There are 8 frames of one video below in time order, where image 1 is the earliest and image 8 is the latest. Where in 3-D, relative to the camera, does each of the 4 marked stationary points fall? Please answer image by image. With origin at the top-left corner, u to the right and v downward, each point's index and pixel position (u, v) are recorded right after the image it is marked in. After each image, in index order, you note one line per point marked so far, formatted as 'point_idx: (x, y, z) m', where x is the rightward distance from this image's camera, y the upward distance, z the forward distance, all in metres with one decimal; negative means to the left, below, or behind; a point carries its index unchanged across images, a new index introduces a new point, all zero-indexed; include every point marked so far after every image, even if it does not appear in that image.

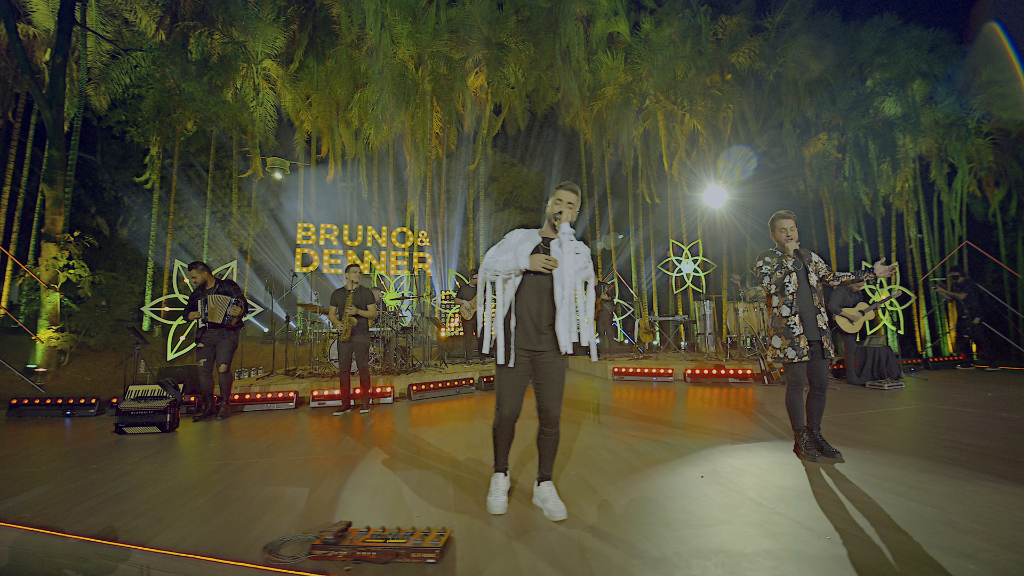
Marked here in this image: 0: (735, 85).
0: (+6.5, +5.8, +13.2) m
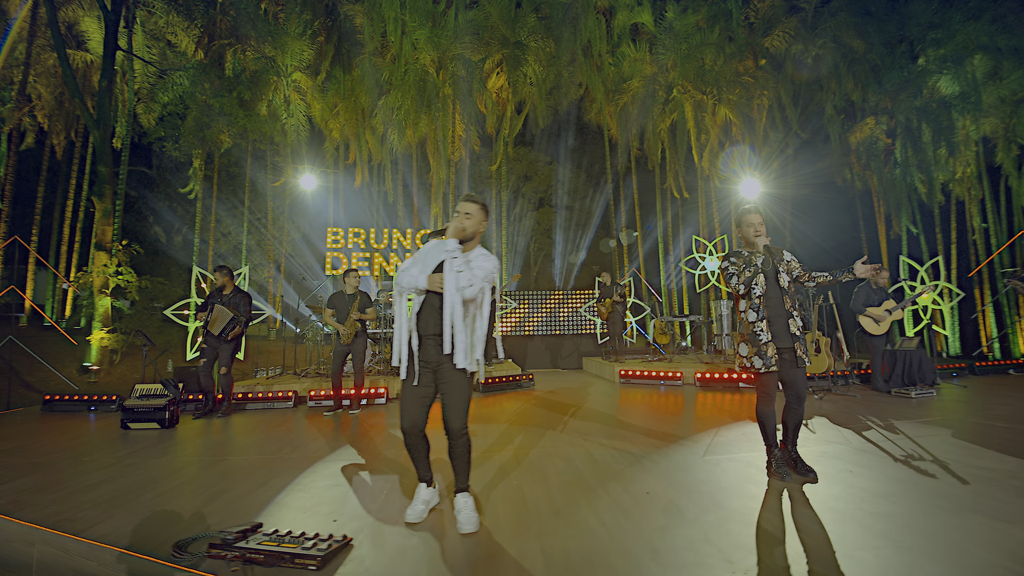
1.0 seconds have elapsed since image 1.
0: (+7.0, +5.8, +12.4) m
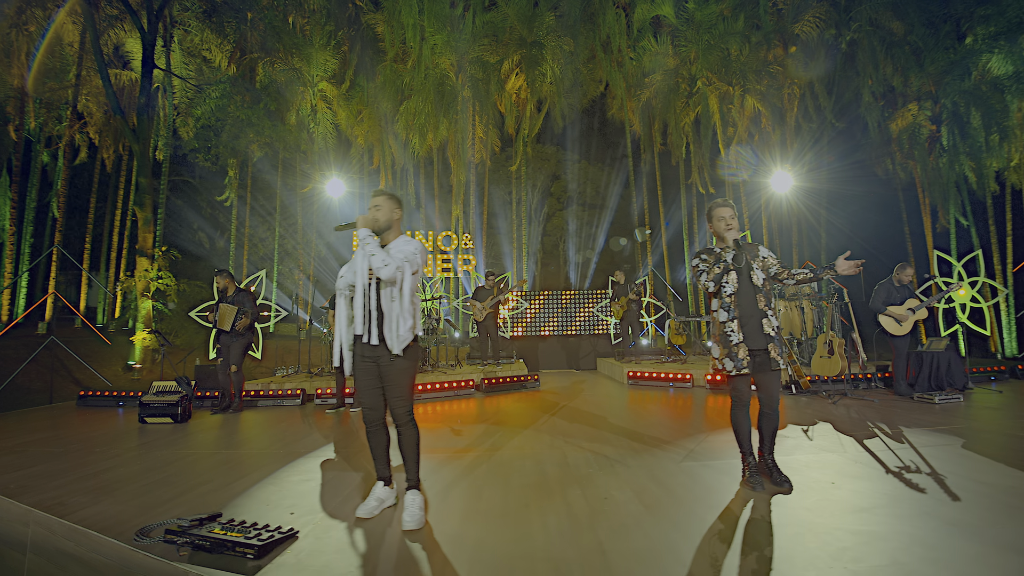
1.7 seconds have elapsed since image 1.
0: (+7.5, +5.9, +11.8) m
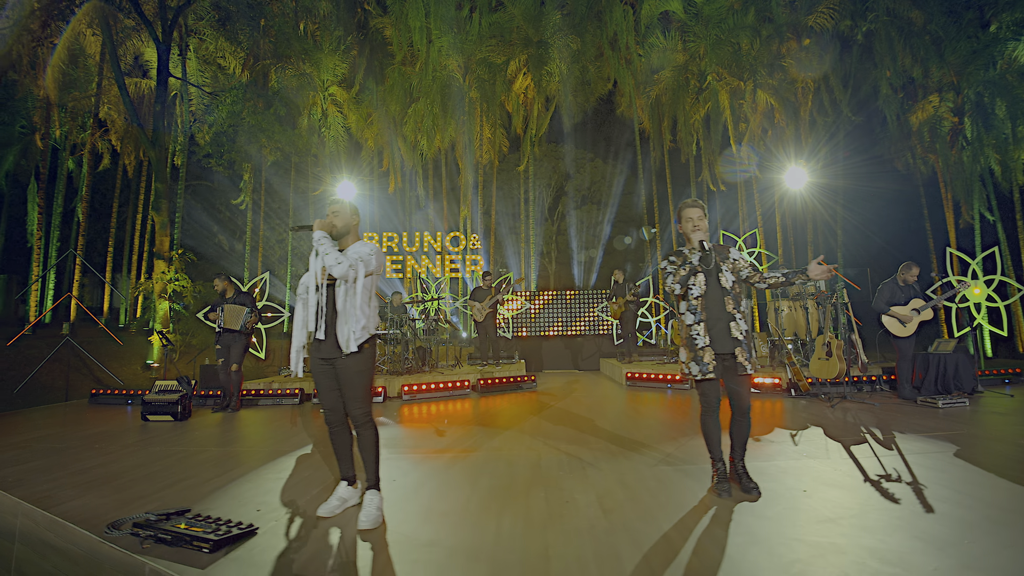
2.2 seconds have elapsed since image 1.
0: (+7.6, +5.9, +11.5) m
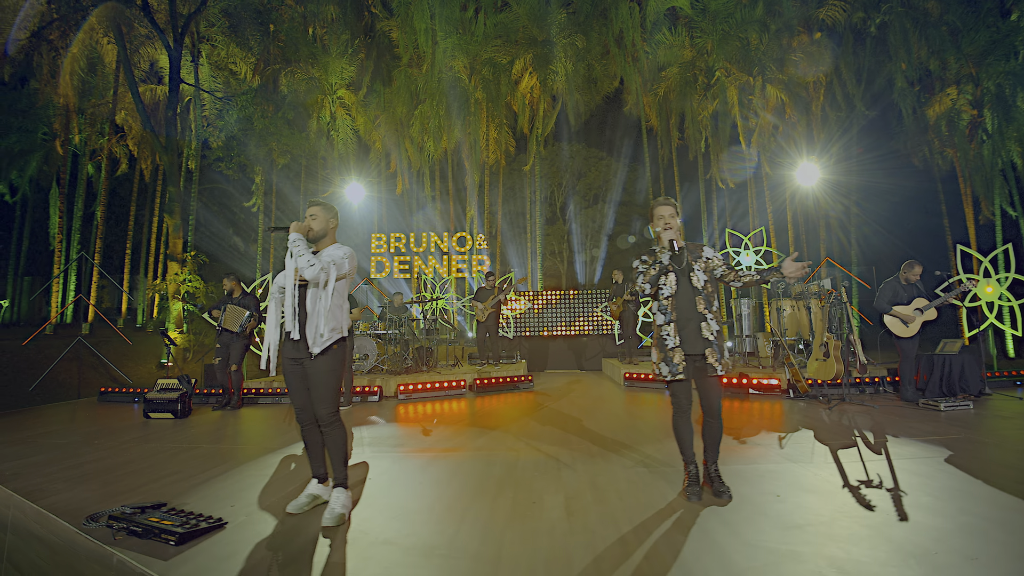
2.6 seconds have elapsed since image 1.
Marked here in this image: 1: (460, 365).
0: (+7.7, +5.9, +11.2) m
1: (-0.9, -1.4, +8.1) m
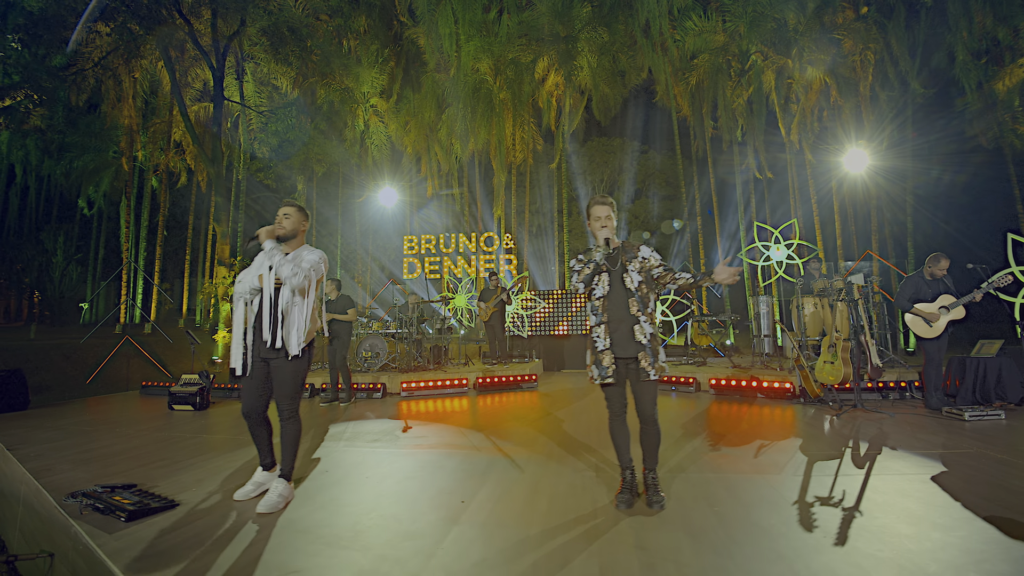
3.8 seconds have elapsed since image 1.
0: (+8.1, +6.0, +10.3) m
1: (-0.7, -1.4, +8.2) m
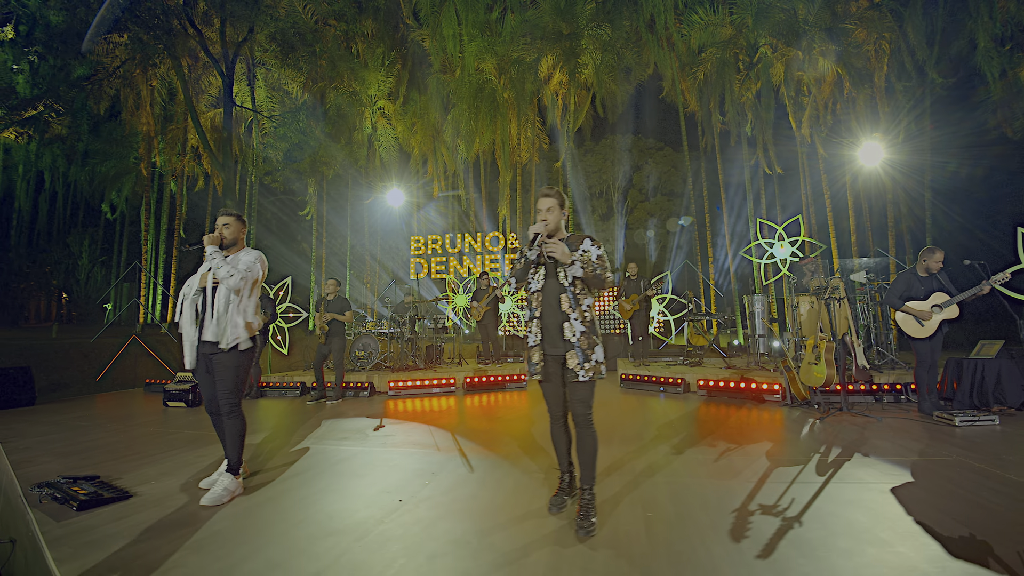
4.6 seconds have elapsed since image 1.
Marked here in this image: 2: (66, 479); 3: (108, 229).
0: (+8.1, +6.0, +9.9) m
1: (-0.8, -1.4, +8.2) m
2: (-3.0, -1.3, +3.0) m
3: (-13.3, +1.9, +15.0) m
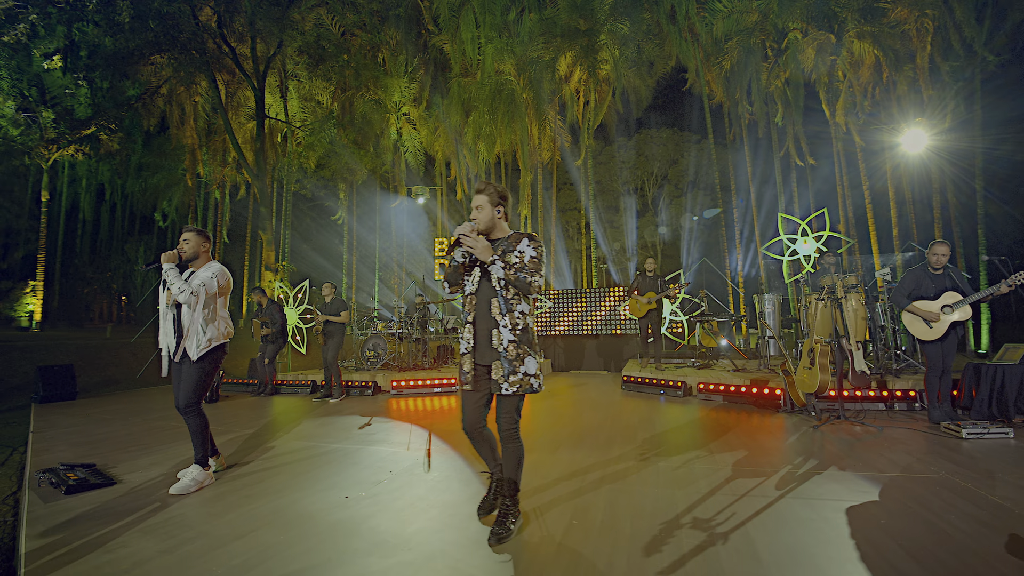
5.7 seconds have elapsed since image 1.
0: (+8.3, +6.1, +9.1) m
1: (-0.7, -1.4, +8.3) m
2: (-3.3, -1.4, +3.3) m
3: (-12.5, +1.9, +16.2) m
